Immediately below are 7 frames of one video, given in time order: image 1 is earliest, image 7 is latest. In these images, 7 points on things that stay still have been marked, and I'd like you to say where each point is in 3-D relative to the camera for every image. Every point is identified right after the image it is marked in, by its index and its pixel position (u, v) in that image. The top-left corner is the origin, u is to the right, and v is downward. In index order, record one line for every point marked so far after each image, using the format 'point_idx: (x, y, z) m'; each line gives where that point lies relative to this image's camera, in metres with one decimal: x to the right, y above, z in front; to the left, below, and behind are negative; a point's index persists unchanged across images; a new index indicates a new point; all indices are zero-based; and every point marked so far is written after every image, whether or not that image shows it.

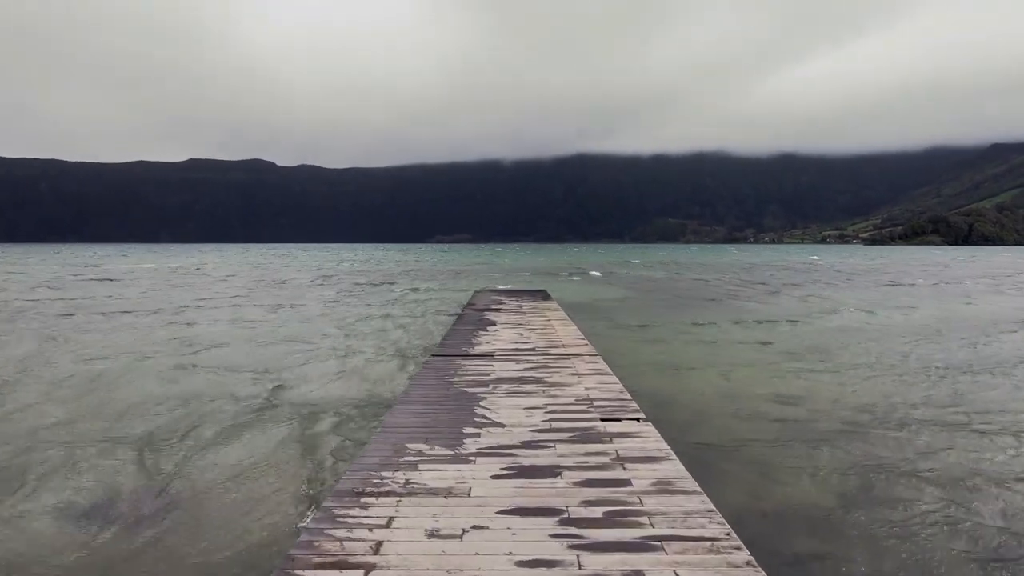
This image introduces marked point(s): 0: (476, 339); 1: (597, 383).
0: (-0.8, -1.2, +12.7) m
1: (+1.3, -1.5, +8.6) m
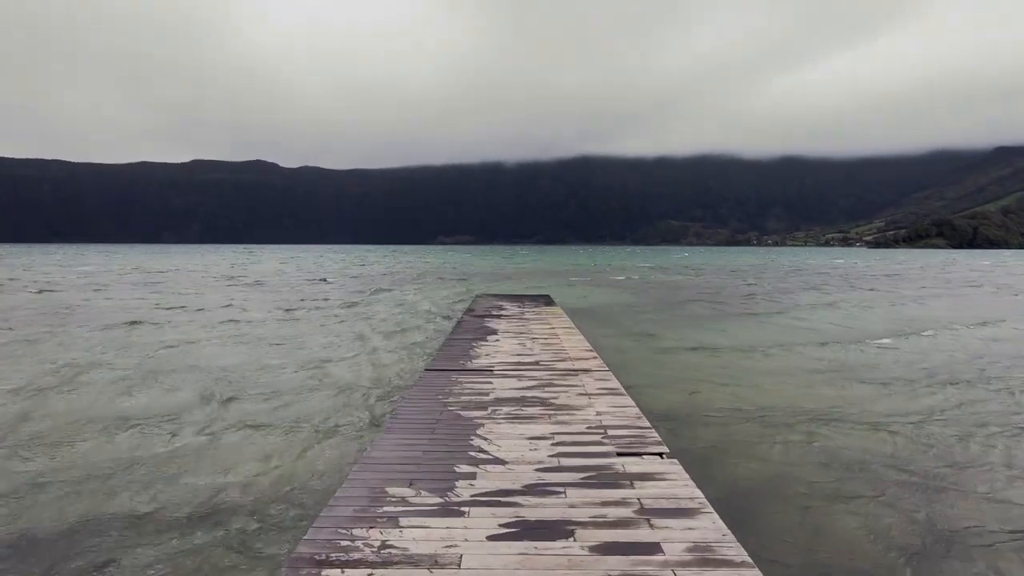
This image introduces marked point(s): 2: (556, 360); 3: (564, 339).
0: (-0.8, -1.3, +11.7) m
1: (+1.3, -1.6, +7.6) m
2: (+0.8, -1.4, +10.8) m
3: (+1.2, -1.2, +13.2) m
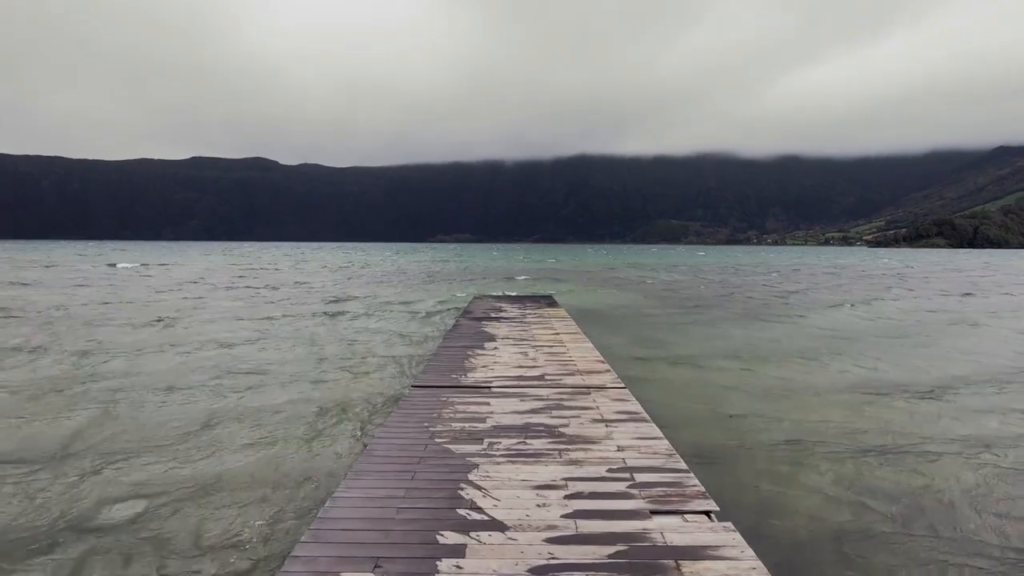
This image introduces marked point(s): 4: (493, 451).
0: (-0.7, -1.3, +10.3) m
1: (+1.3, -1.7, +6.2) m
2: (+0.8, -1.4, +9.4) m
3: (+1.2, -1.3, +11.8) m
4: (-0.2, -1.7, +5.9) m
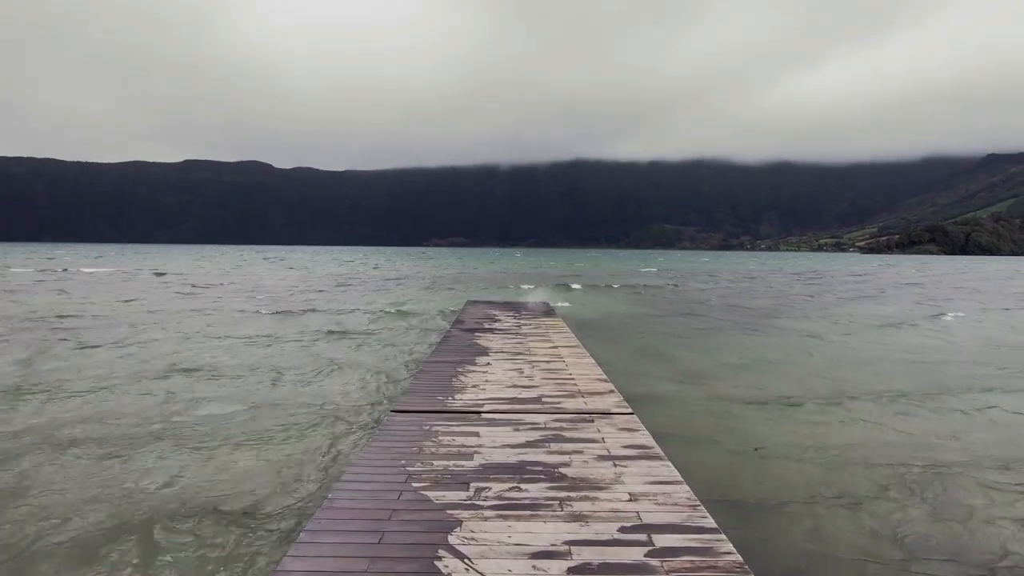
0: (-0.9, -1.5, +9.3) m
1: (+1.3, -1.8, +5.3) m
2: (+0.7, -1.6, +8.4) m
3: (+1.1, -1.4, +10.8) m
4: (-0.3, -1.8, +4.9) m
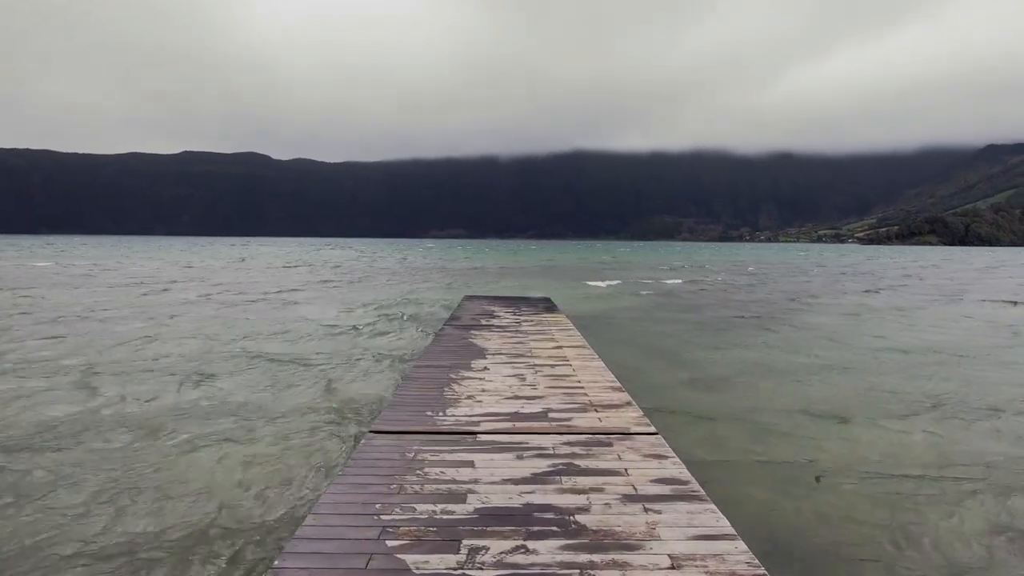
0: (-0.8, -1.5, +8.1) m
1: (+1.3, -1.8, +4.1) m
2: (+0.7, -1.6, +7.2) m
3: (+1.1, -1.4, +9.6) m
4: (-0.2, -1.8, +3.7) m
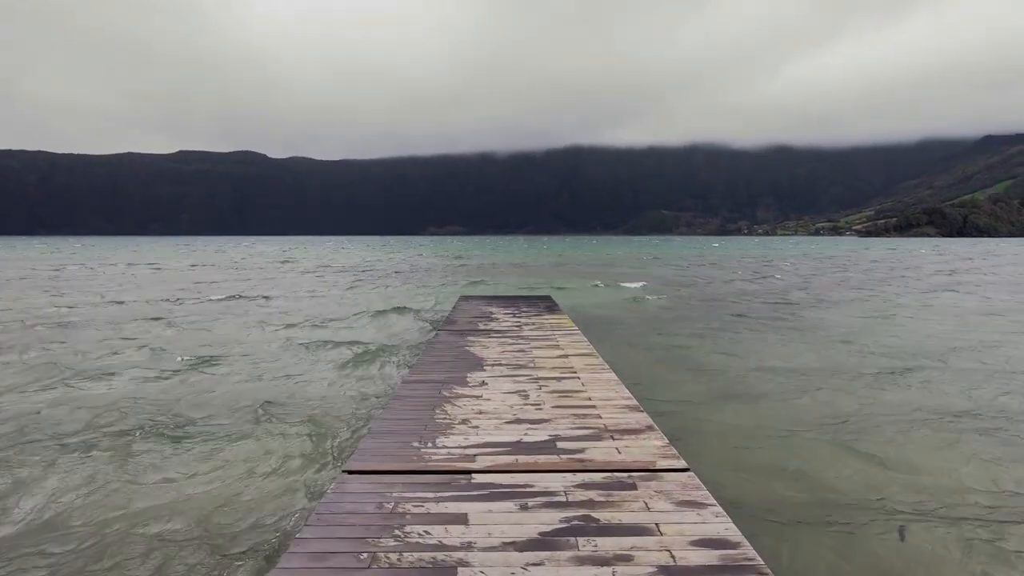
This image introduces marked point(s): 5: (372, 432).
0: (-0.8, -1.5, +7.1) m
1: (+1.3, -1.9, +3.0) m
2: (+0.8, -1.6, +6.1) m
3: (+1.1, -1.4, +8.5) m
4: (-0.2, -1.9, +2.6) m
5: (-1.6, -1.6, +6.4) m
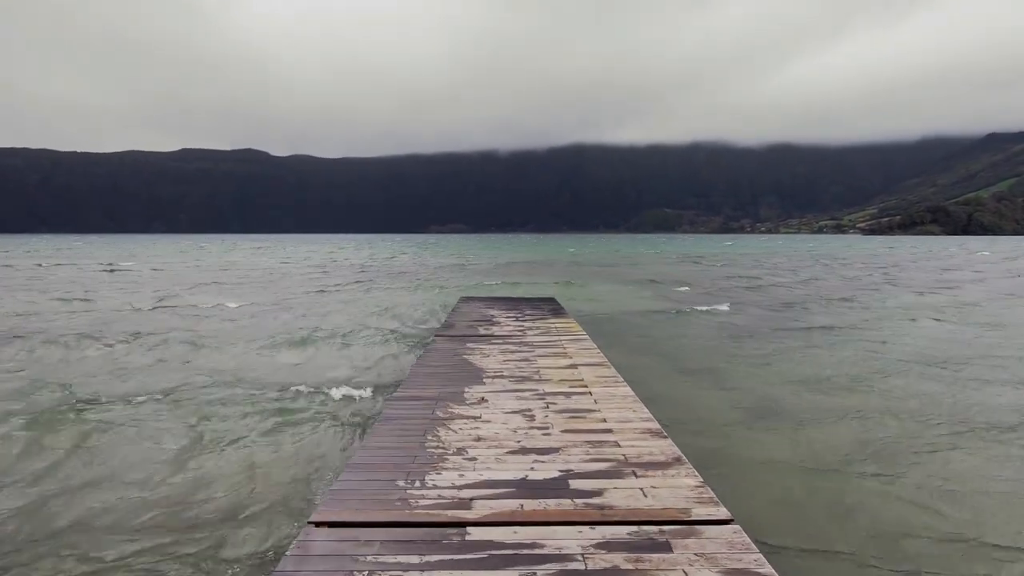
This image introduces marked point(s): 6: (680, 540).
0: (-0.8, -1.6, +6.1) m
1: (+1.3, -2.0, +2.0) m
2: (+0.8, -1.7, +5.1) m
3: (+1.2, -1.5, +7.5) m
4: (-0.2, -2.0, +1.6) m
5: (-1.6, -1.7, +5.4) m
6: (+1.3, -1.8, +4.1) m
